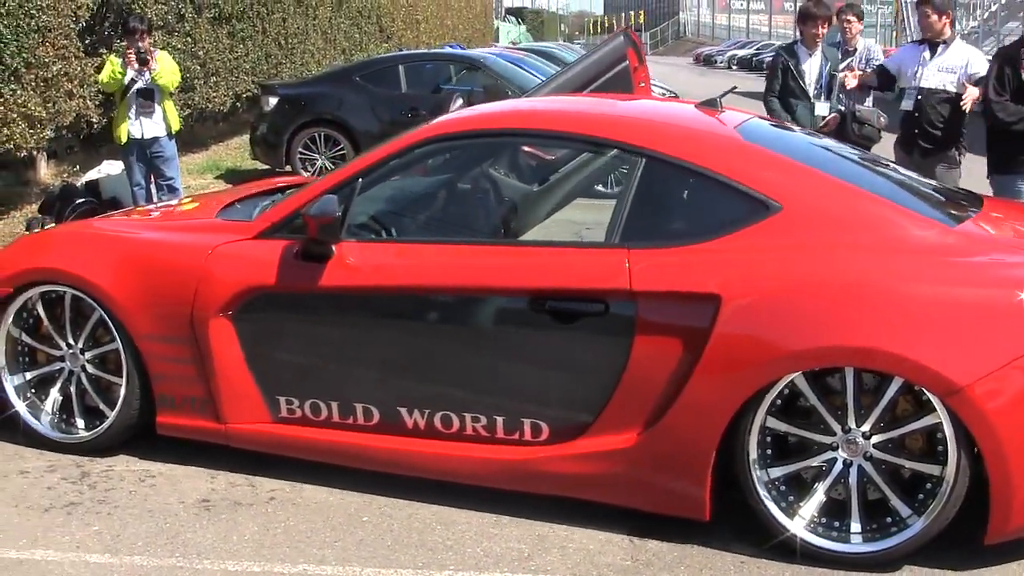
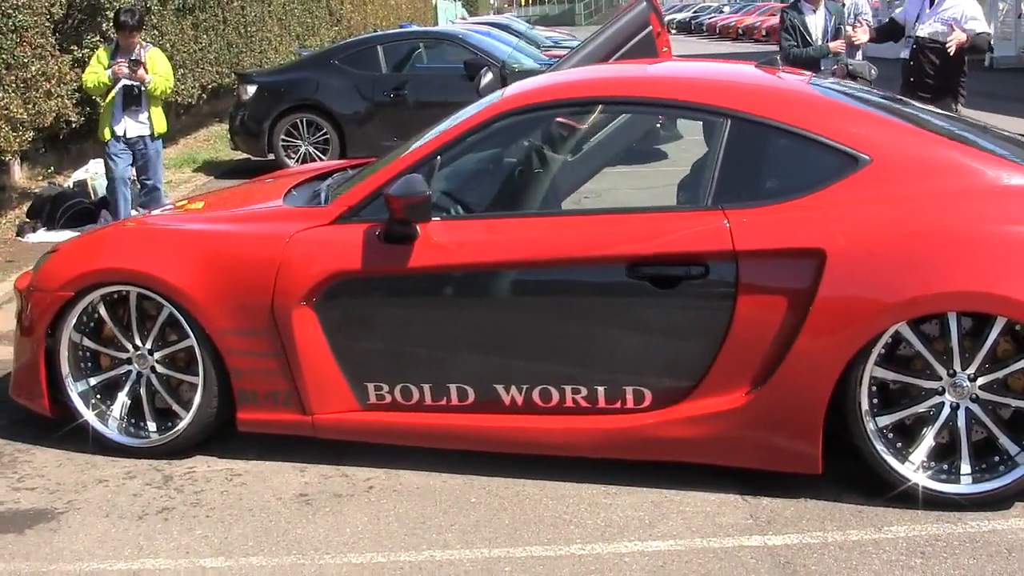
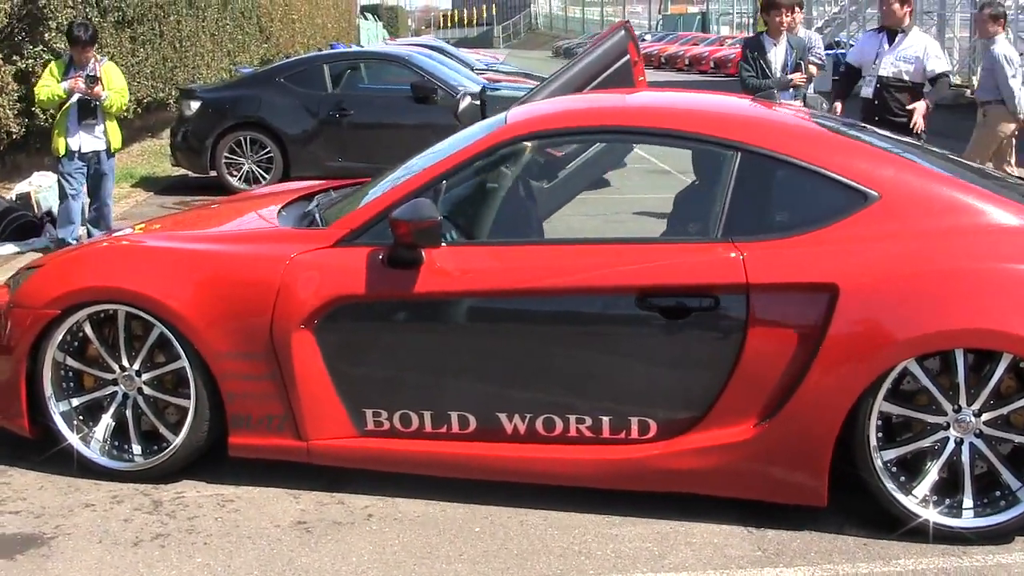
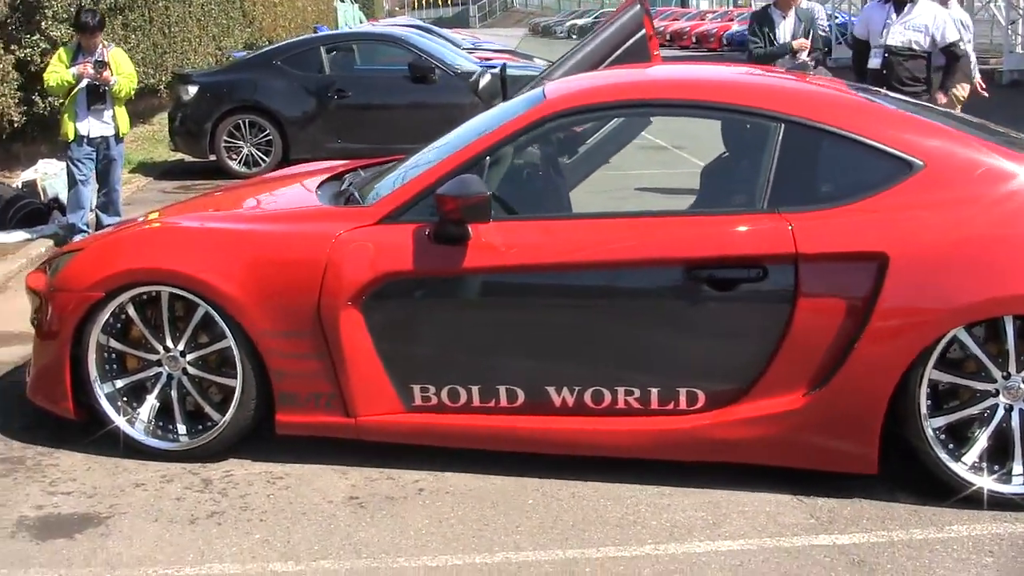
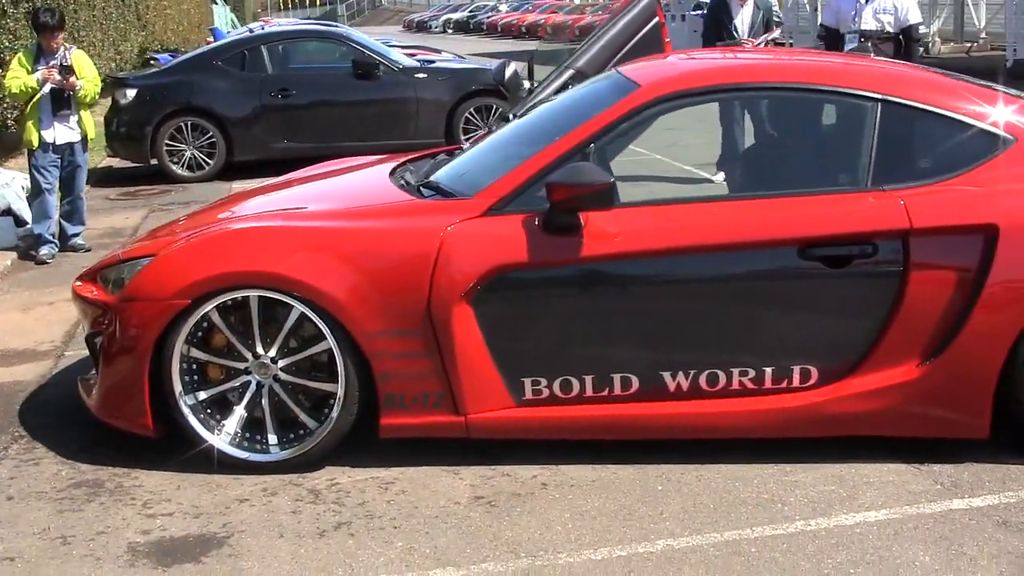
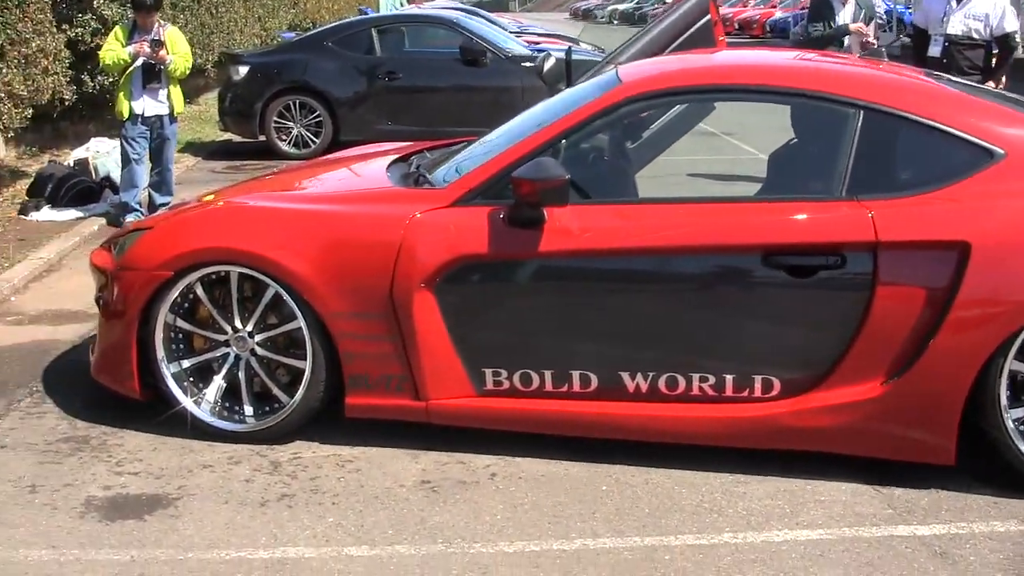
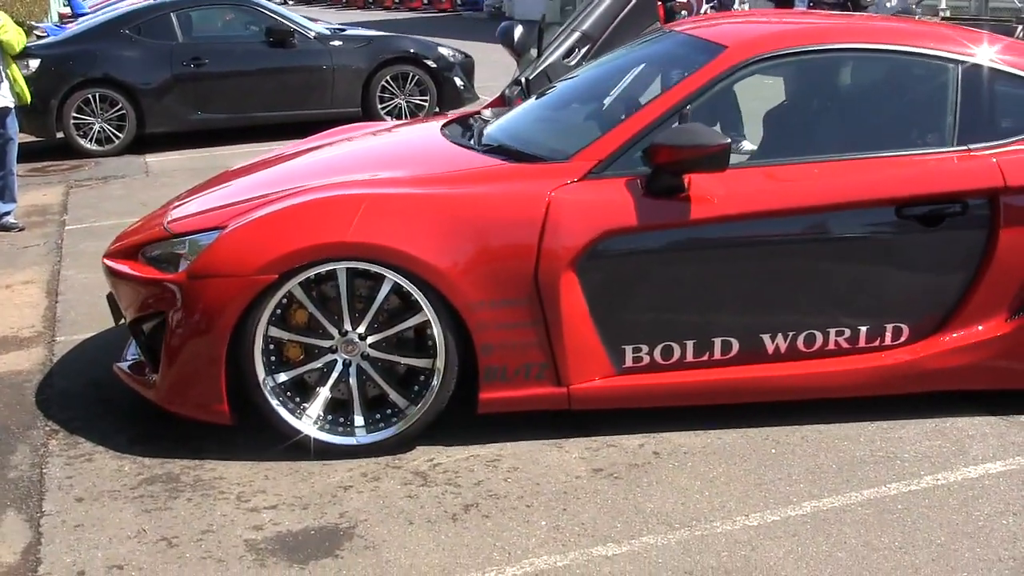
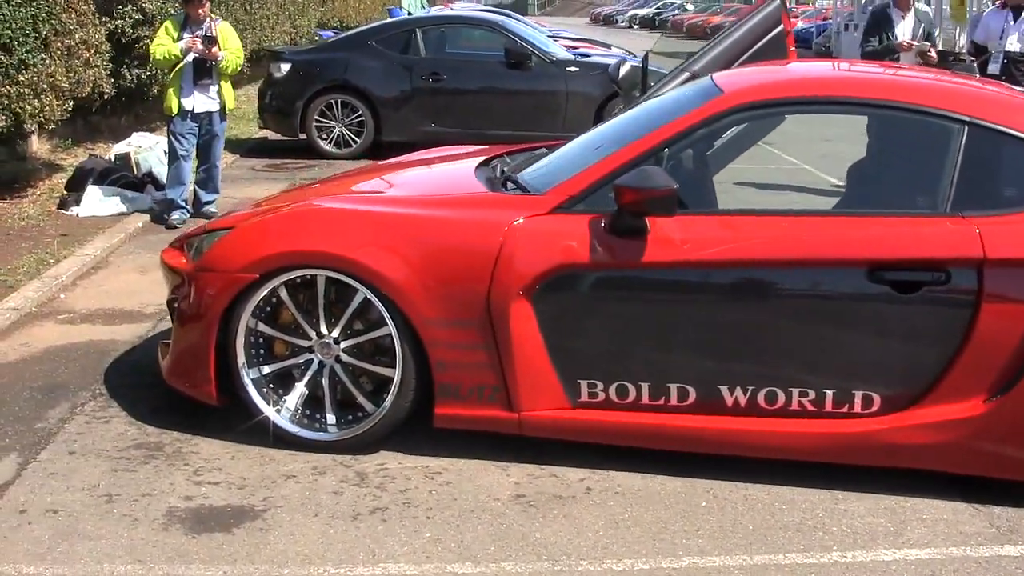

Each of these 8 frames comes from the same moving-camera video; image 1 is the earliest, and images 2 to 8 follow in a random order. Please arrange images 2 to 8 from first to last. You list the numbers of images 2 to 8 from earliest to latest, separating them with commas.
2, 3, 4, 6, 8, 5, 7
